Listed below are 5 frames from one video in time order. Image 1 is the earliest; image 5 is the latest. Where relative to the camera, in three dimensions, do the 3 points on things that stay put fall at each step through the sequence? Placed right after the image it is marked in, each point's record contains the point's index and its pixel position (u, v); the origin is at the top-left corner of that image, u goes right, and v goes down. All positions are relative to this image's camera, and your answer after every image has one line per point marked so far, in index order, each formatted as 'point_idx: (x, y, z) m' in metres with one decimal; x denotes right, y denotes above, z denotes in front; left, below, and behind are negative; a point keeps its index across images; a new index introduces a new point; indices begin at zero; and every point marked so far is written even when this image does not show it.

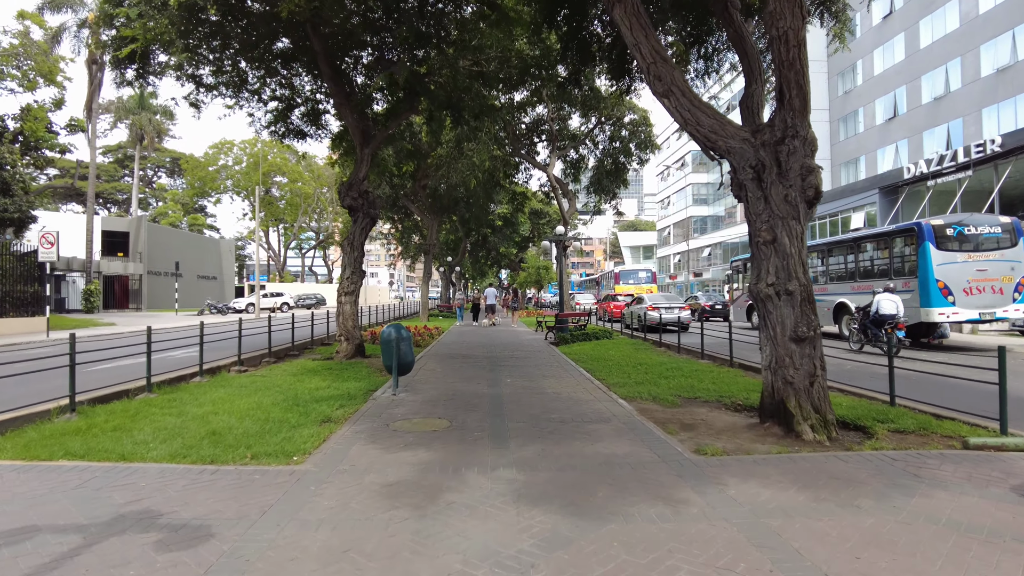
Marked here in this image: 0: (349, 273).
0: (-3.1, +0.3, +12.1) m
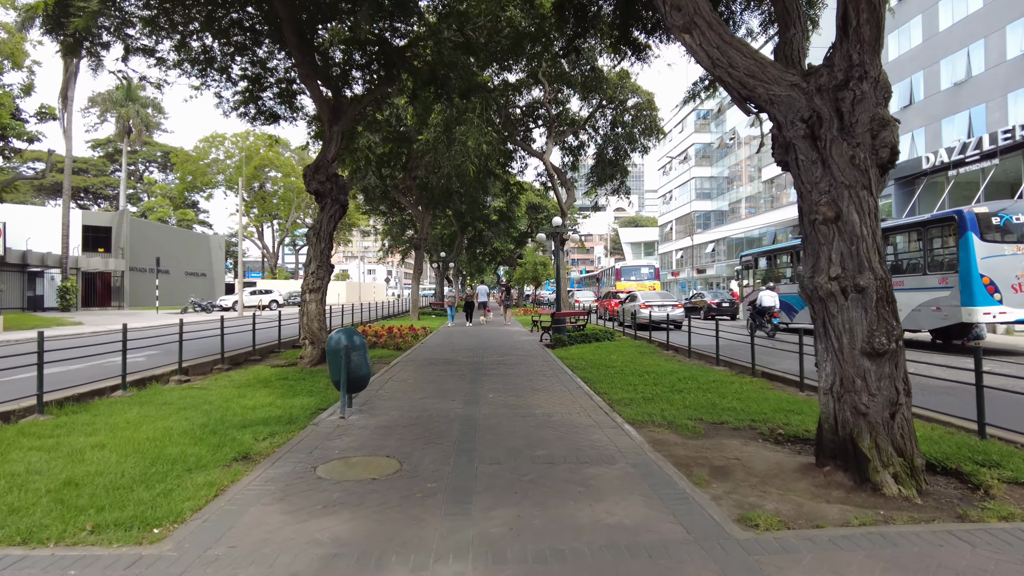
0: (-3.2, +0.3, +10.7) m
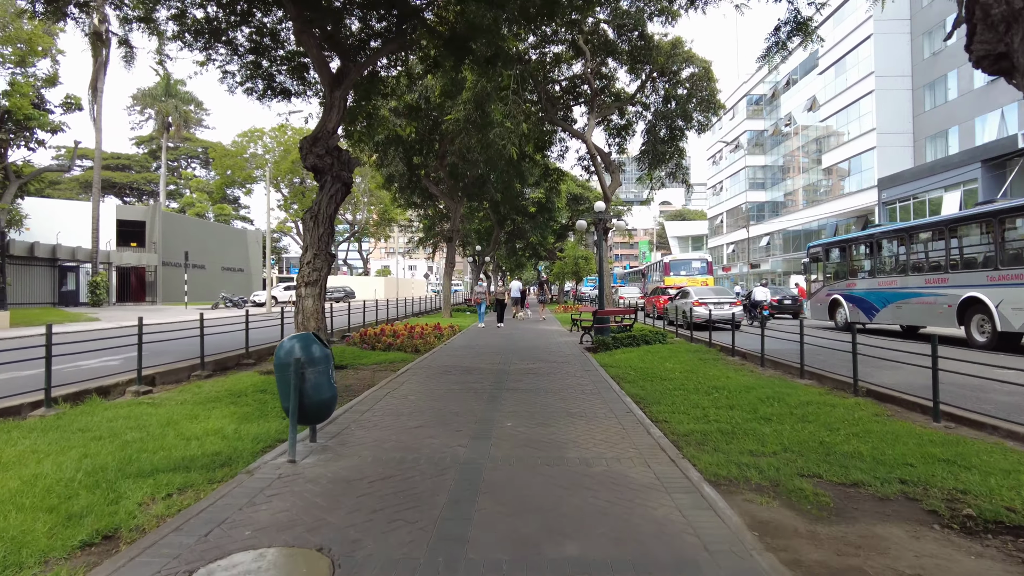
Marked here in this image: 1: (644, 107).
0: (-2.8, +0.4, +9.1) m
1: (+3.6, +5.1, +18.3) m
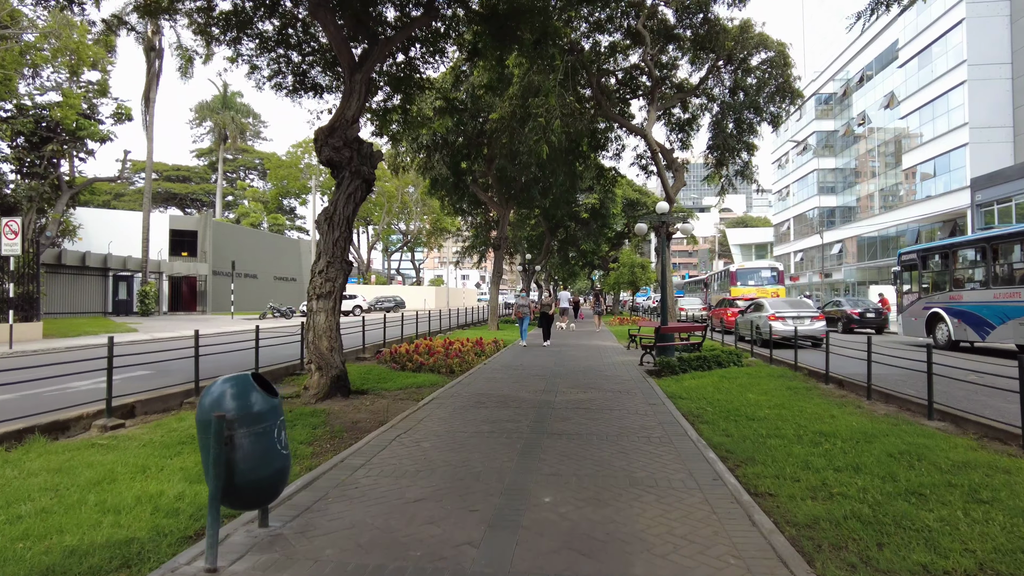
0: (-2.2, +0.3, +7.8) m
1: (+4.9, +4.8, +16.5) m
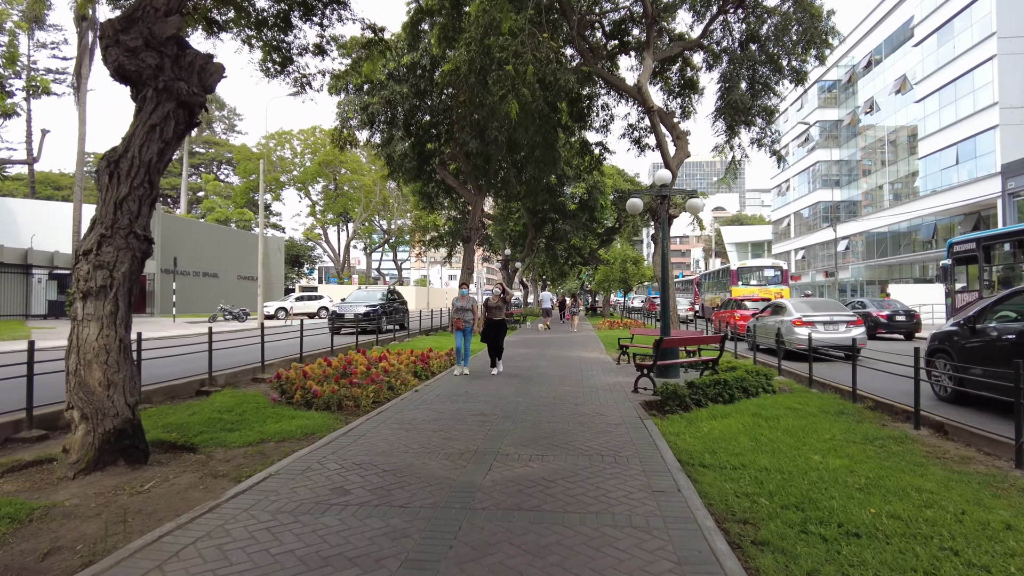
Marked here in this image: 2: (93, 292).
0: (-2.9, +0.3, +4.6) m
1: (+4.2, +4.8, +13.4) m
2: (-2.8, 0.0, +4.5) m
